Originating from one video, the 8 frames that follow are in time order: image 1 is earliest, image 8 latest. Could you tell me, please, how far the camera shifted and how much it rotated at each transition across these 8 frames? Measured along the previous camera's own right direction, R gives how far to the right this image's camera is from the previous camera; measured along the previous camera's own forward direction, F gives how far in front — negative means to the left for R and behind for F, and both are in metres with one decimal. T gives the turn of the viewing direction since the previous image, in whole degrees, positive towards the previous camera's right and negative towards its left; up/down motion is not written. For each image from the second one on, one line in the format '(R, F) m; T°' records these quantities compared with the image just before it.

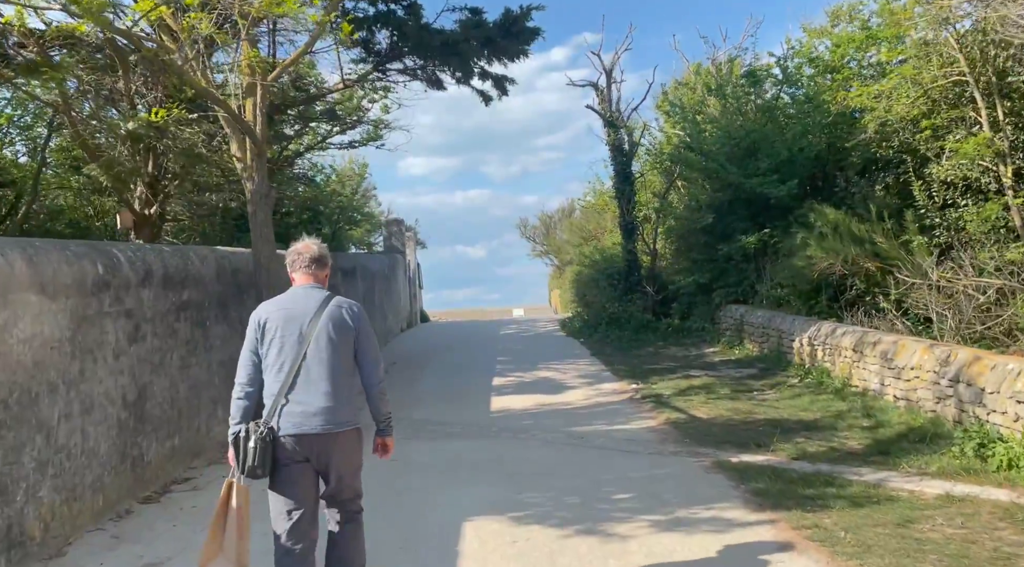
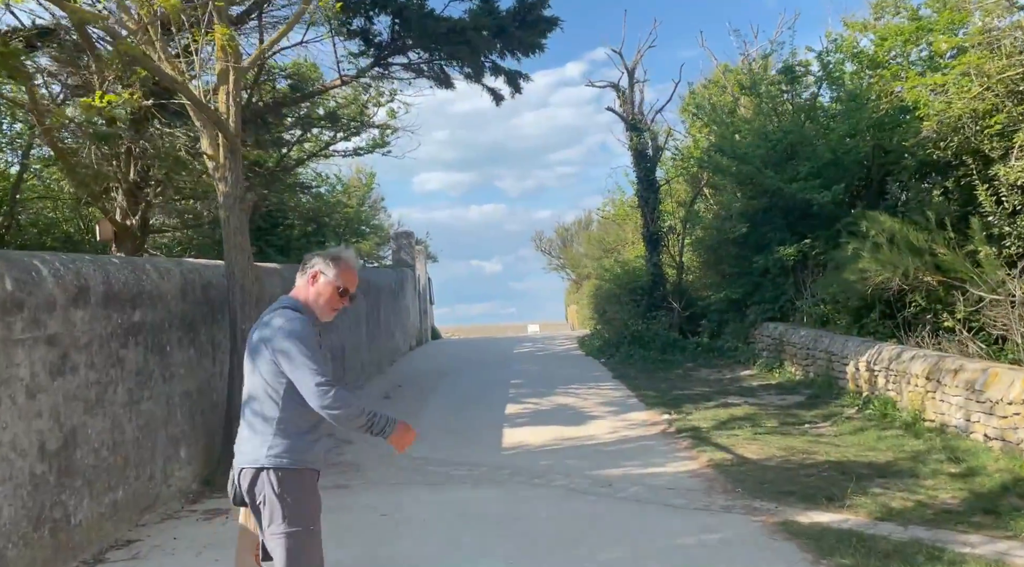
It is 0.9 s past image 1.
(0.0, +1.1) m; -1°
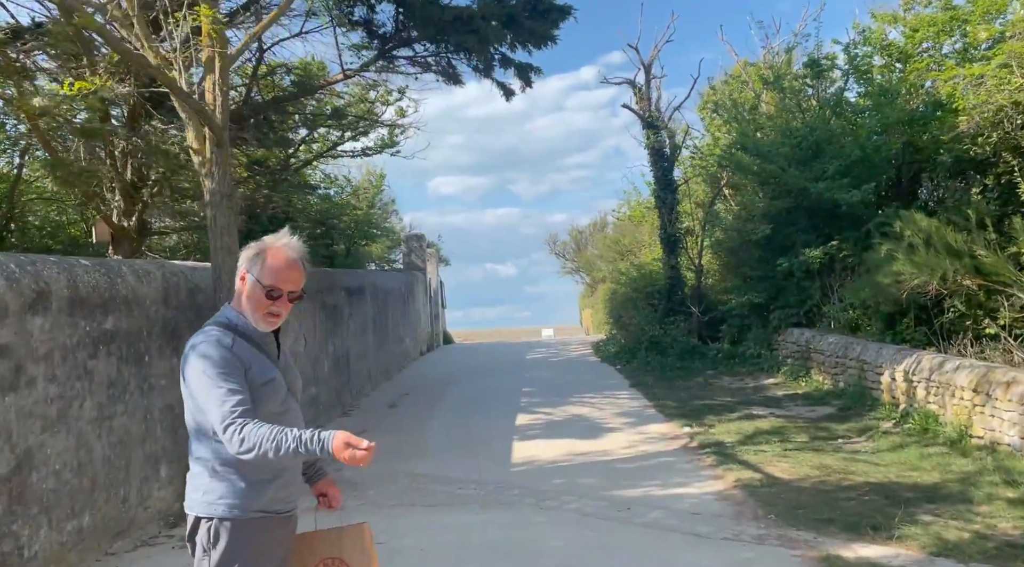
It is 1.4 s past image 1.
(0.0, +0.5) m; -1°
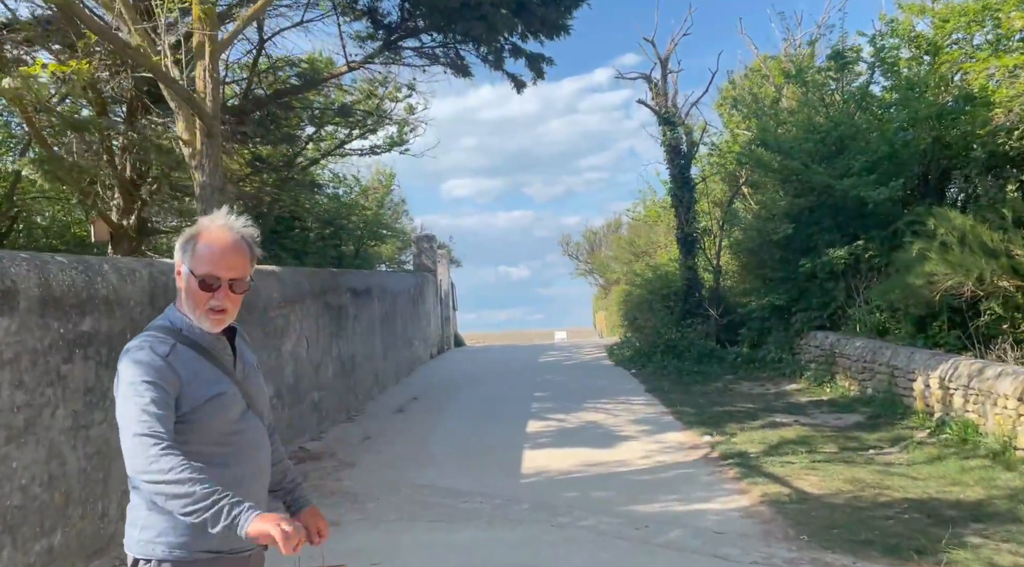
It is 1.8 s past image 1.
(0.0, +0.4) m; -1°
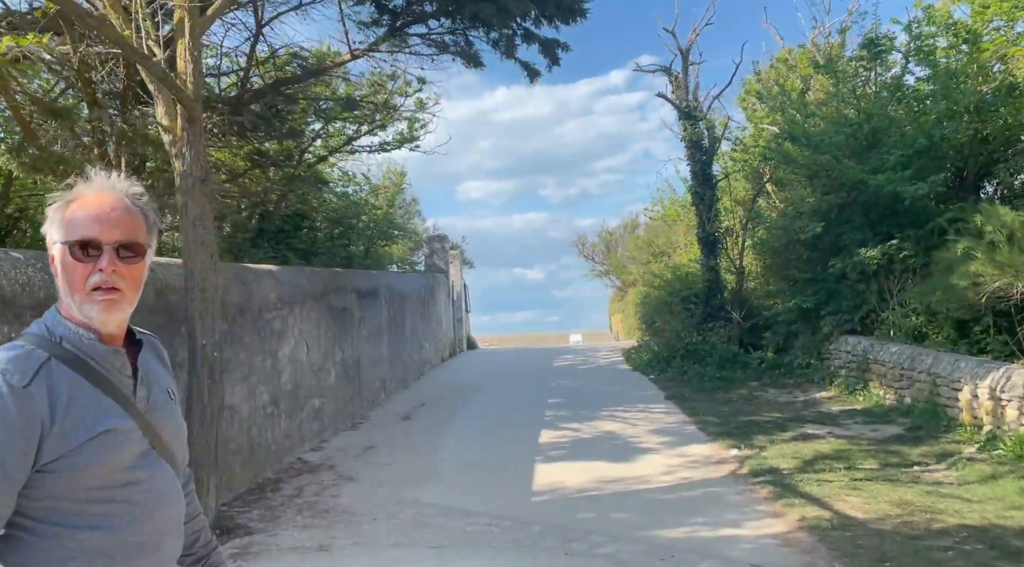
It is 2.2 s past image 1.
(0.0, +0.5) m; -1°
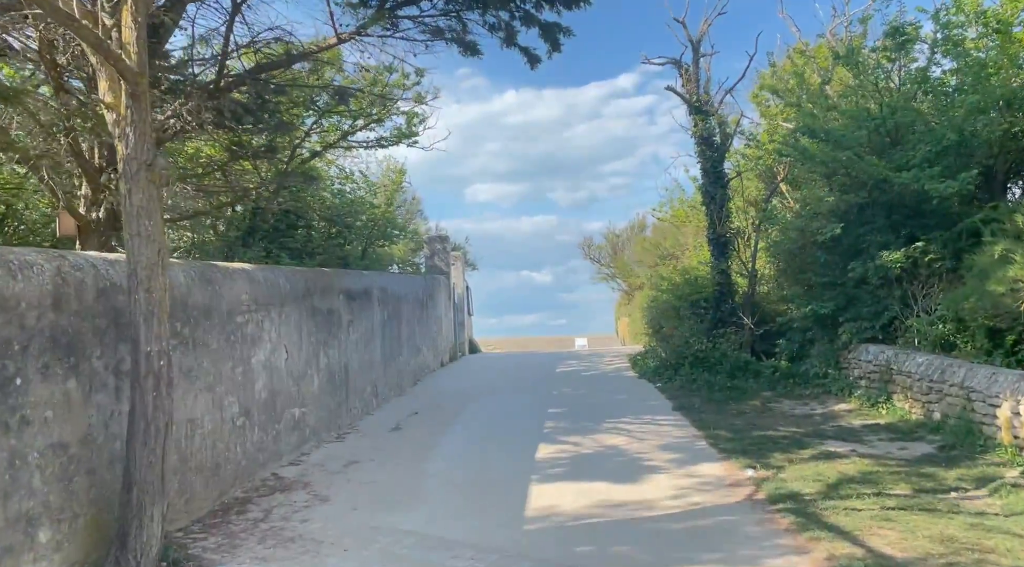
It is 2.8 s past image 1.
(+0.1, +0.6) m; -1°
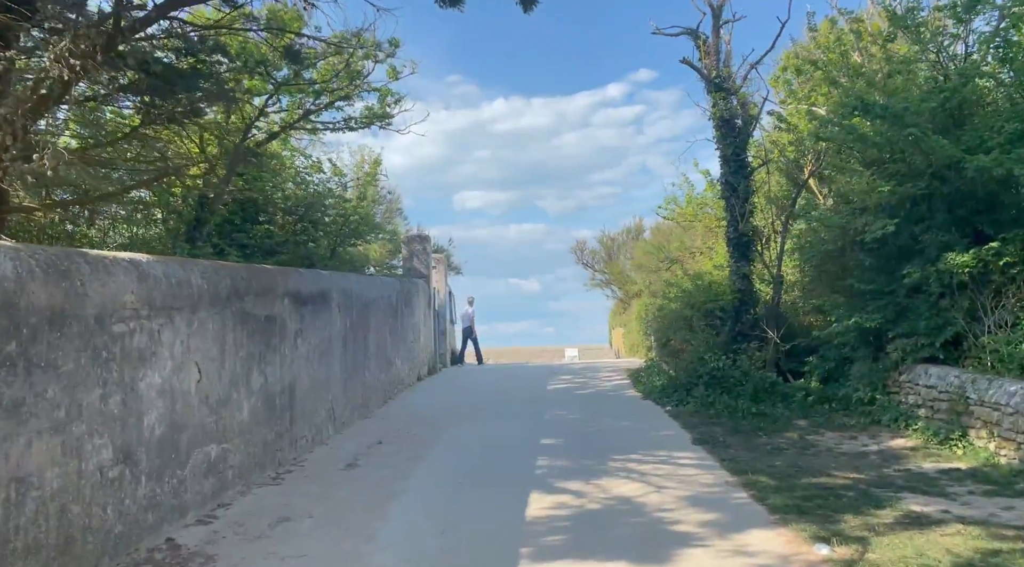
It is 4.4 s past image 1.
(0.0, +1.7) m; +1°
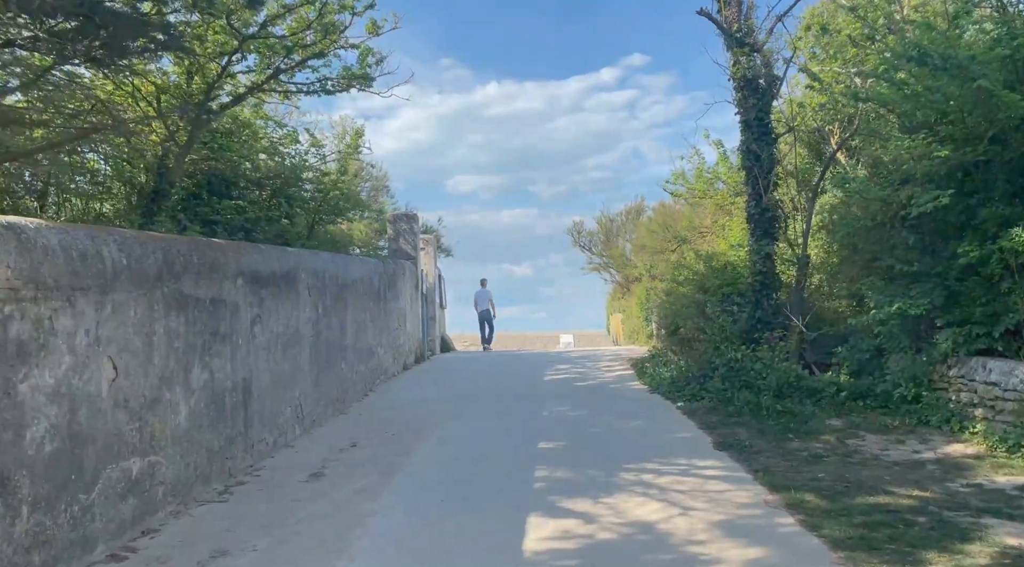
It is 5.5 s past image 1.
(0.0, +1.1) m; +1°
